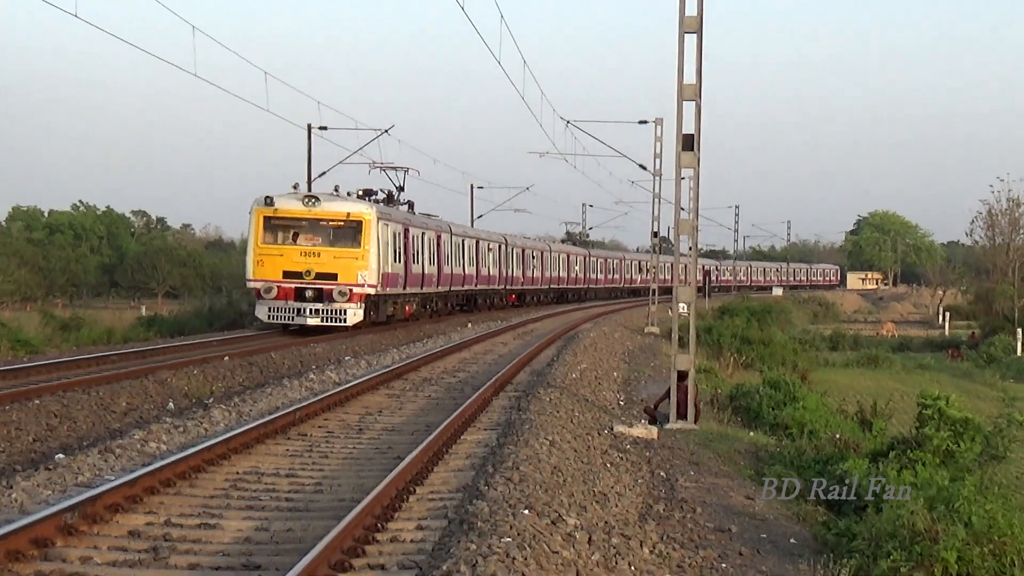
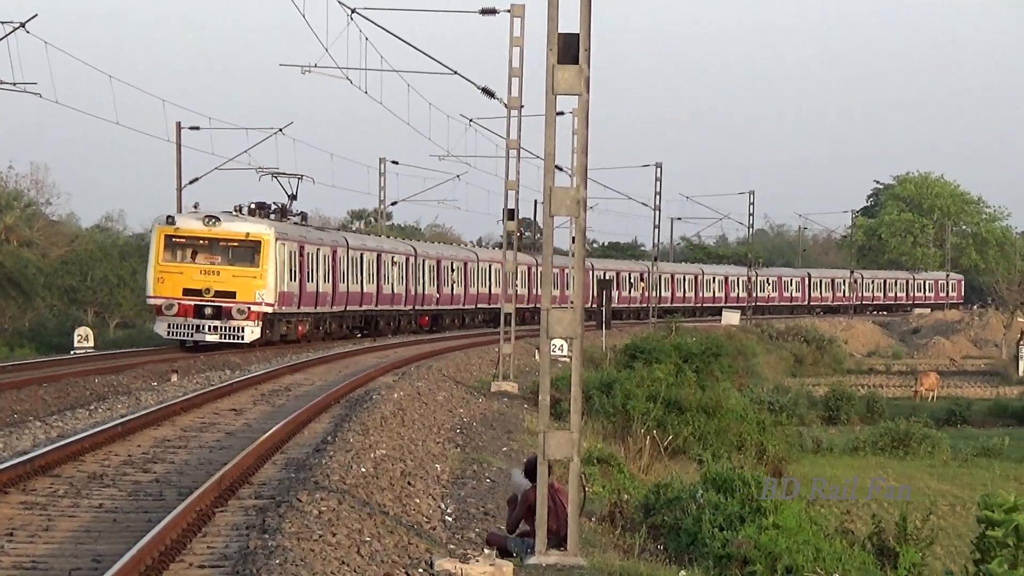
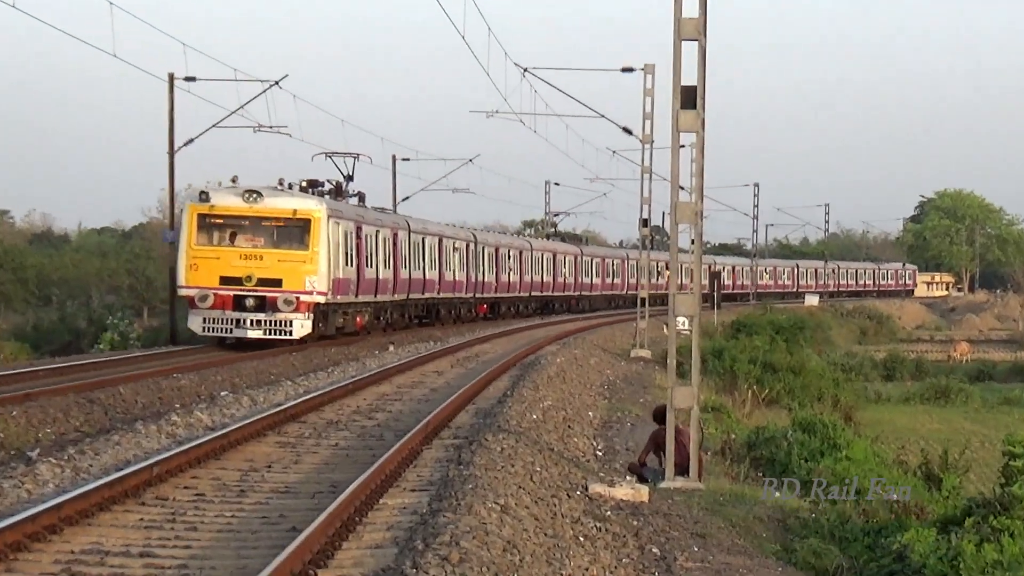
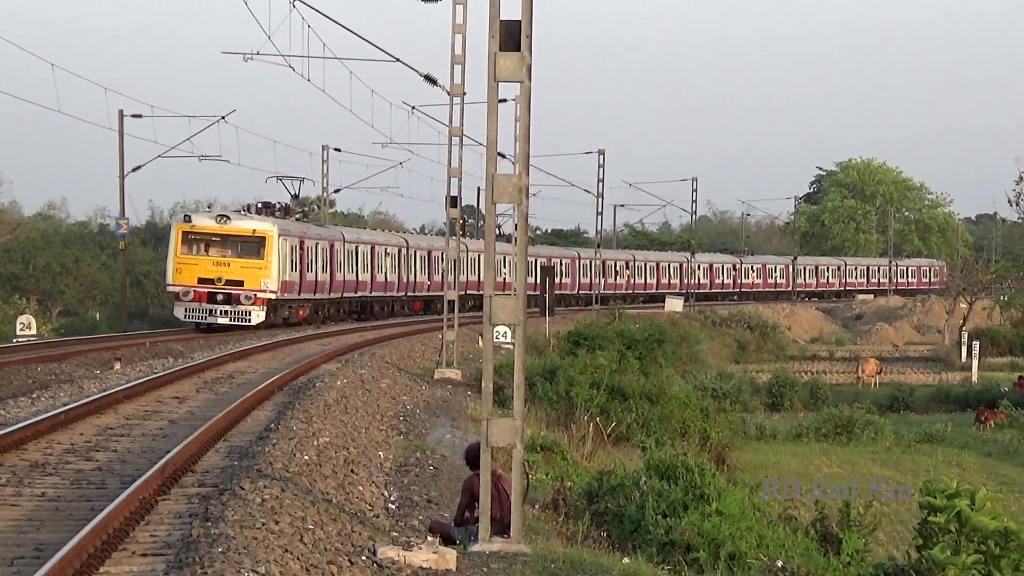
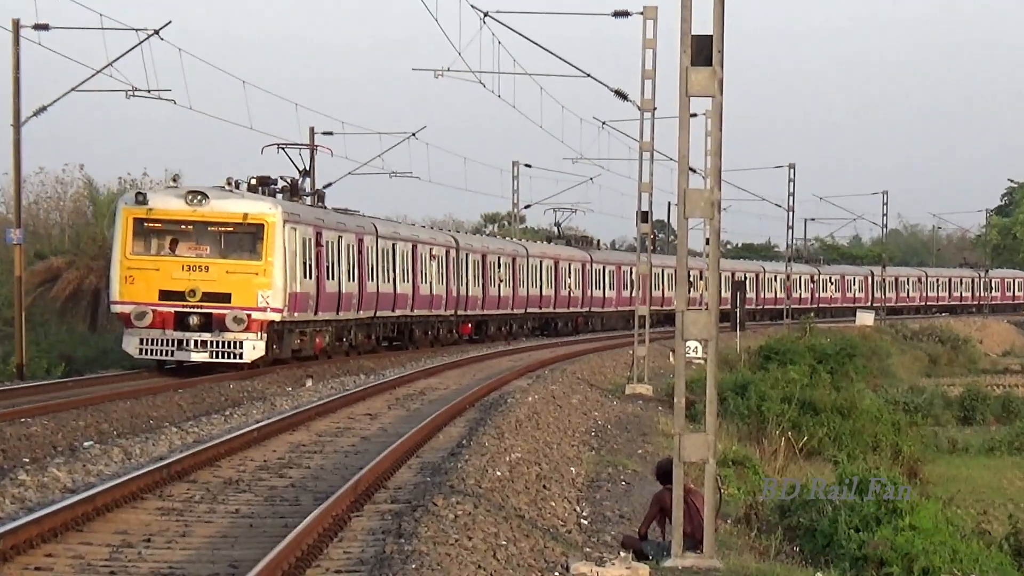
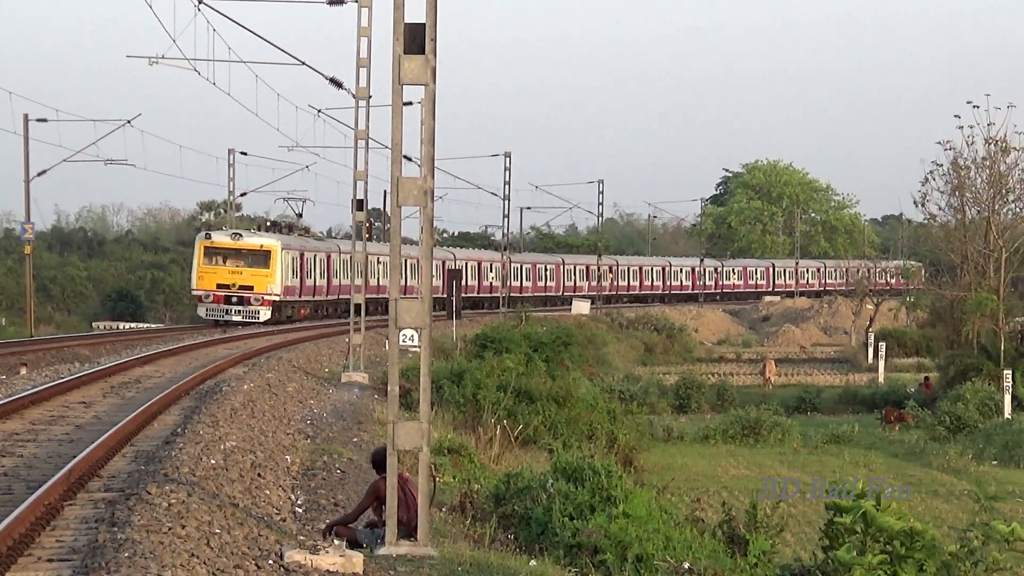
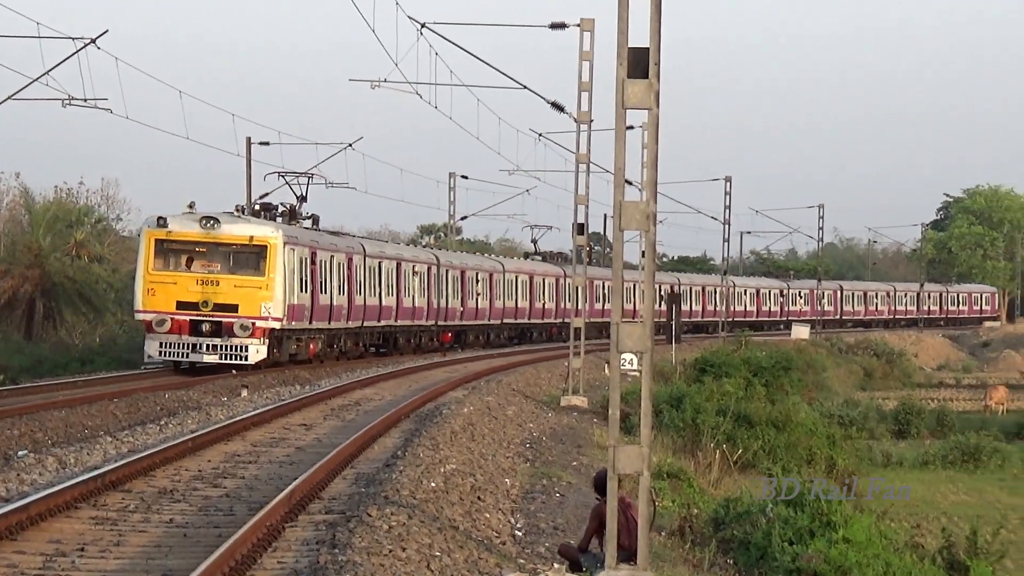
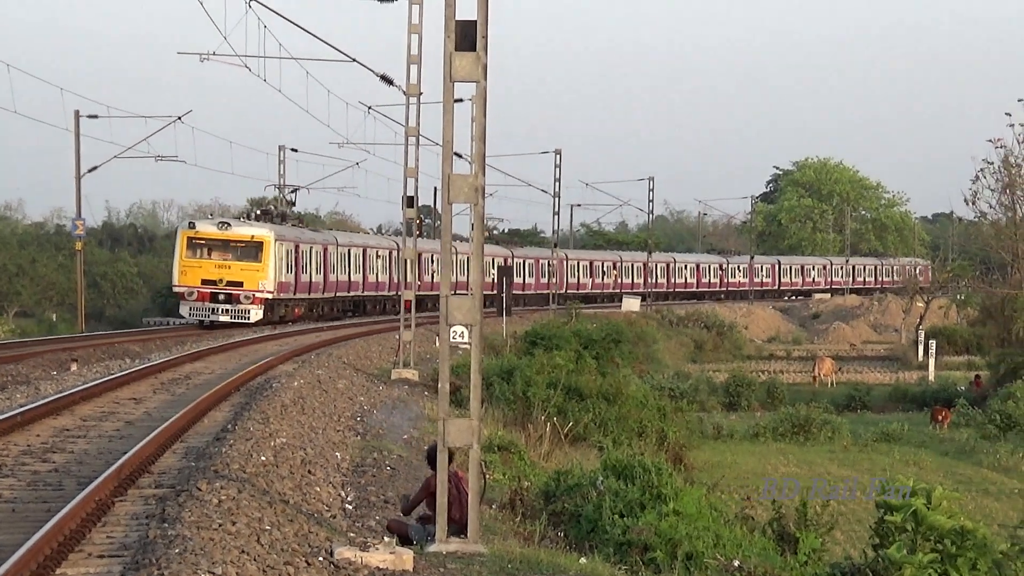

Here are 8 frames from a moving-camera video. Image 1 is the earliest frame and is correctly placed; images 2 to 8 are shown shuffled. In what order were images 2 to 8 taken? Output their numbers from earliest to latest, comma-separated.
3, 5, 7, 2, 4, 8, 6
